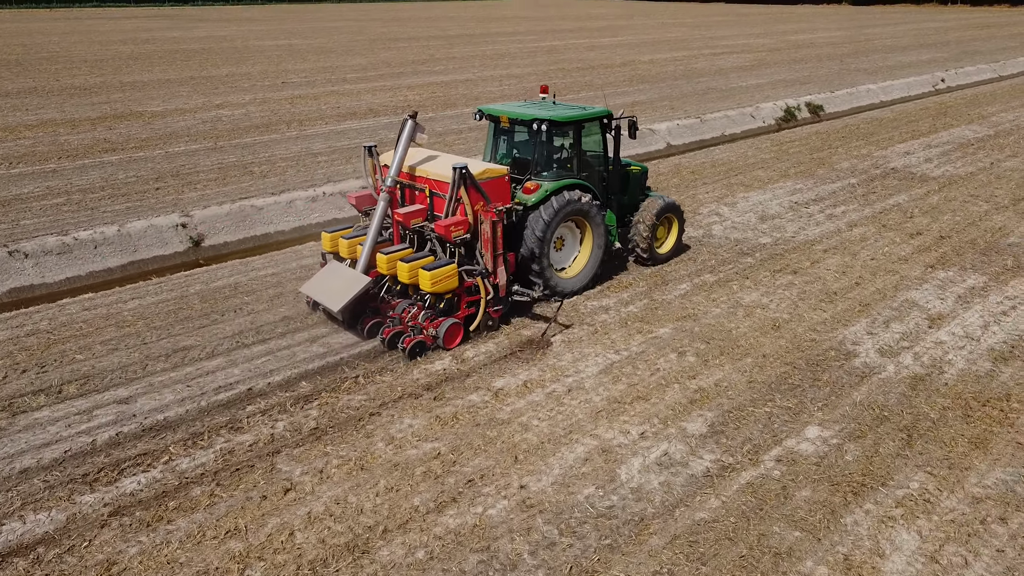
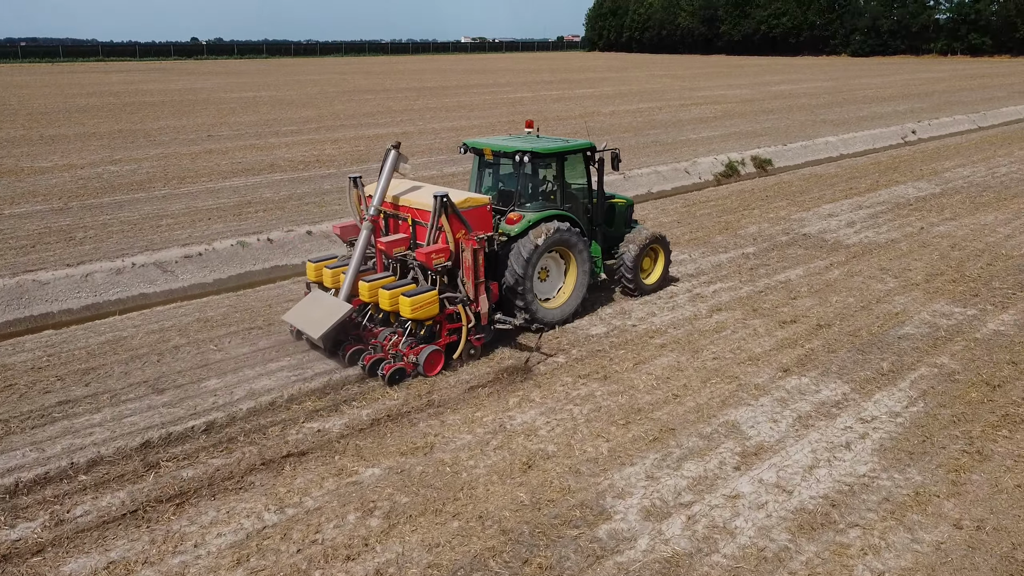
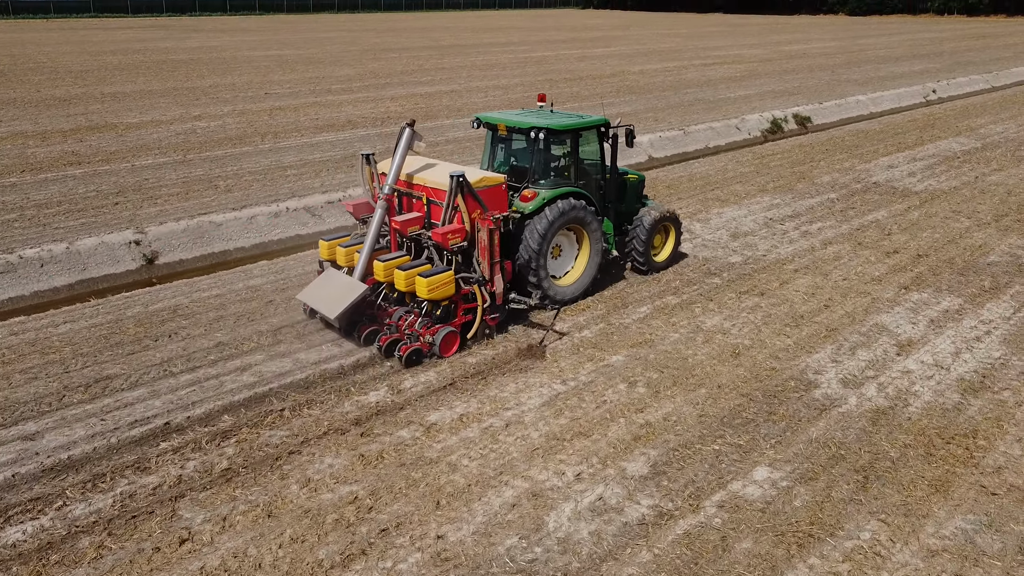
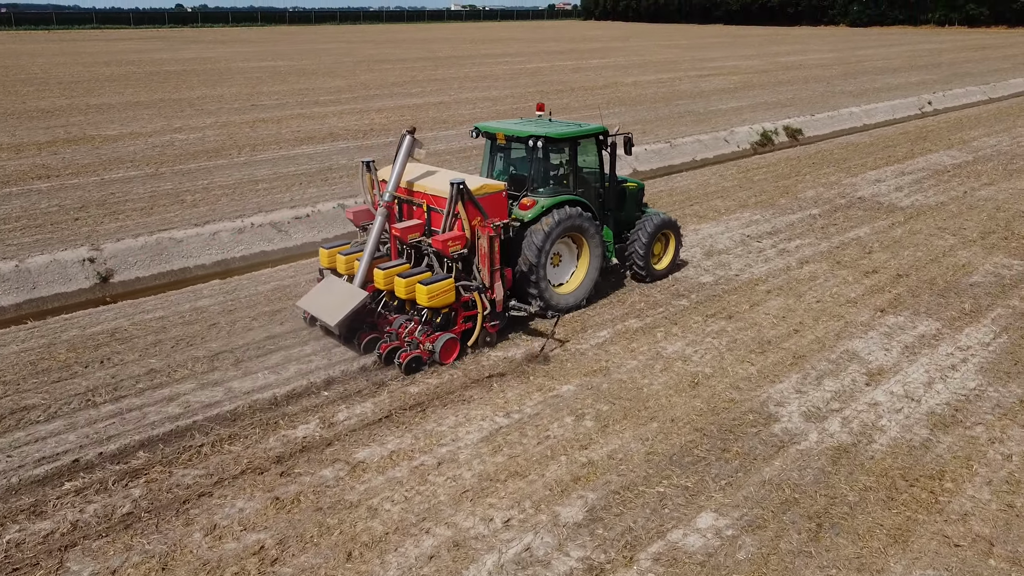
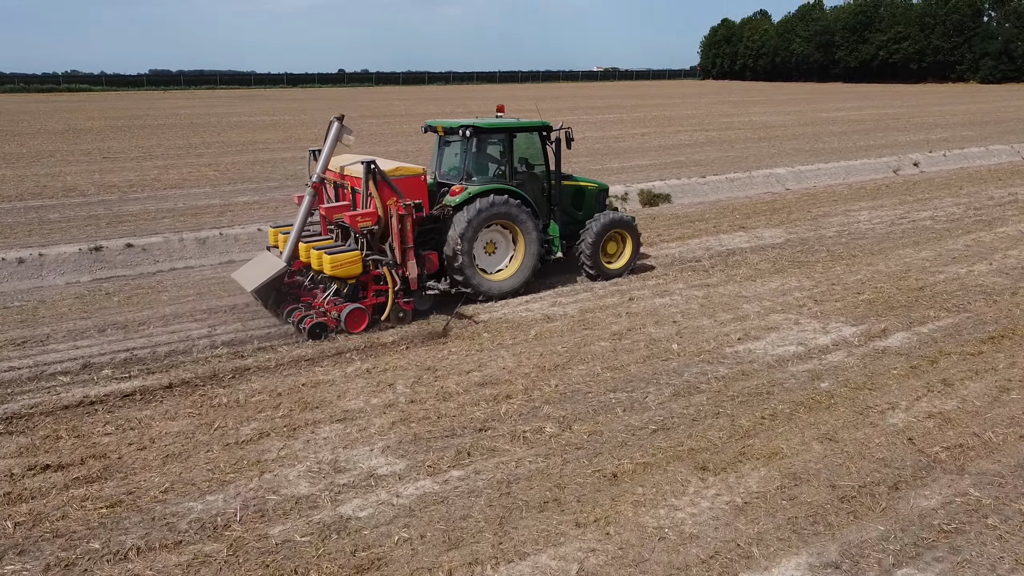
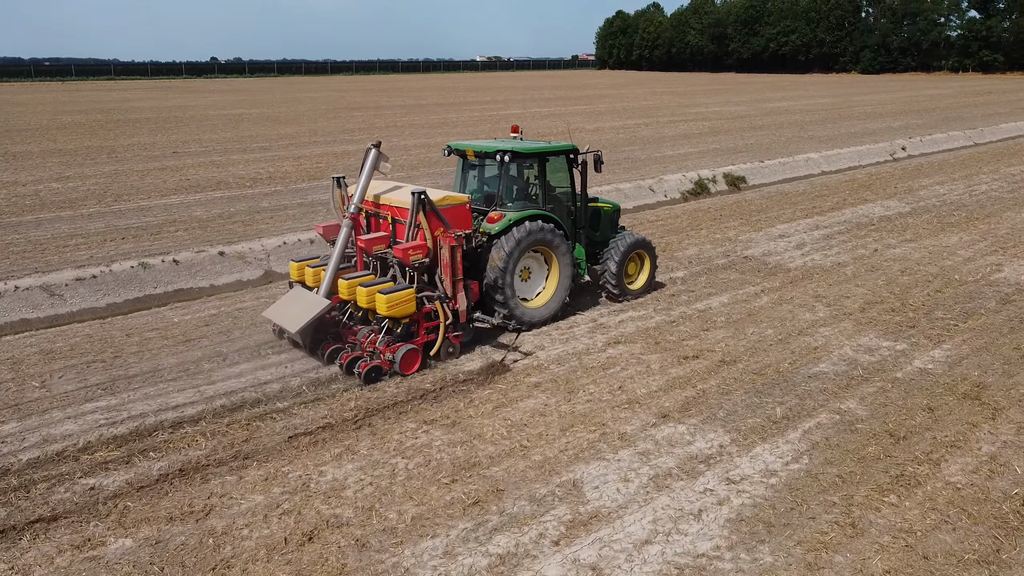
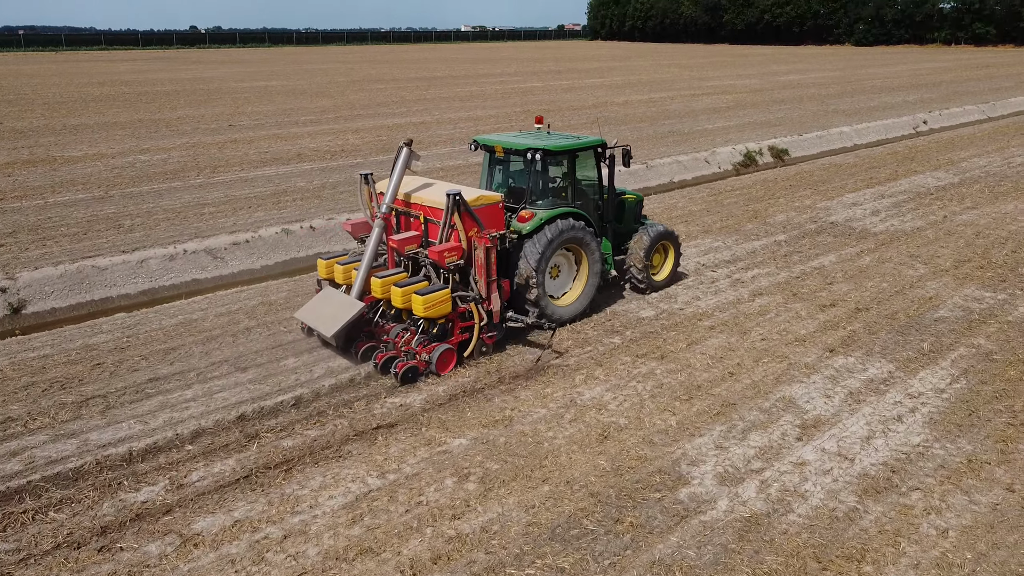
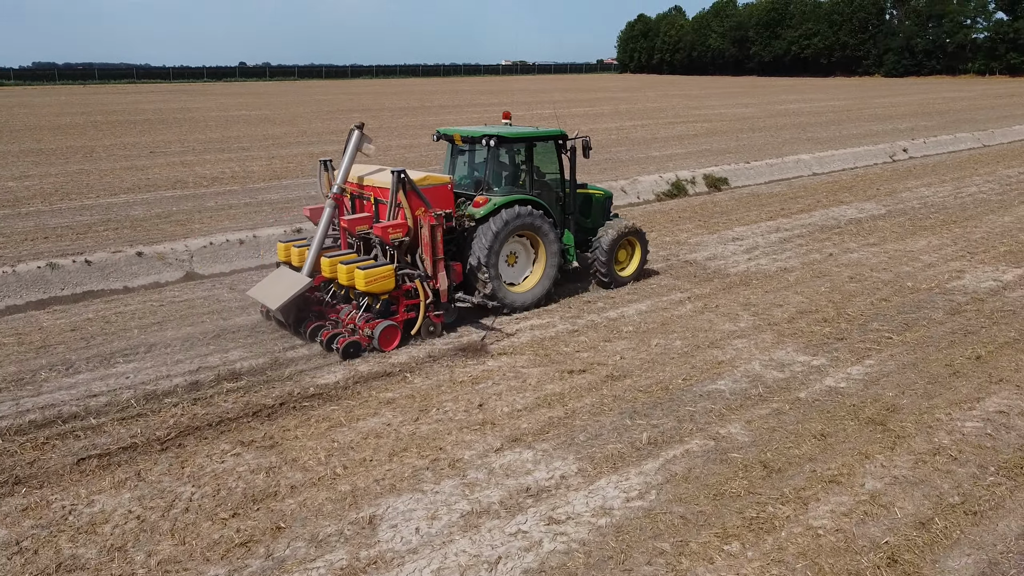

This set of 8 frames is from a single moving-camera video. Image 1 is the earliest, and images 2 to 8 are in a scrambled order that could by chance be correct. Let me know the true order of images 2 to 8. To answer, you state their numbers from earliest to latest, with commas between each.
3, 4, 7, 2, 6, 8, 5
